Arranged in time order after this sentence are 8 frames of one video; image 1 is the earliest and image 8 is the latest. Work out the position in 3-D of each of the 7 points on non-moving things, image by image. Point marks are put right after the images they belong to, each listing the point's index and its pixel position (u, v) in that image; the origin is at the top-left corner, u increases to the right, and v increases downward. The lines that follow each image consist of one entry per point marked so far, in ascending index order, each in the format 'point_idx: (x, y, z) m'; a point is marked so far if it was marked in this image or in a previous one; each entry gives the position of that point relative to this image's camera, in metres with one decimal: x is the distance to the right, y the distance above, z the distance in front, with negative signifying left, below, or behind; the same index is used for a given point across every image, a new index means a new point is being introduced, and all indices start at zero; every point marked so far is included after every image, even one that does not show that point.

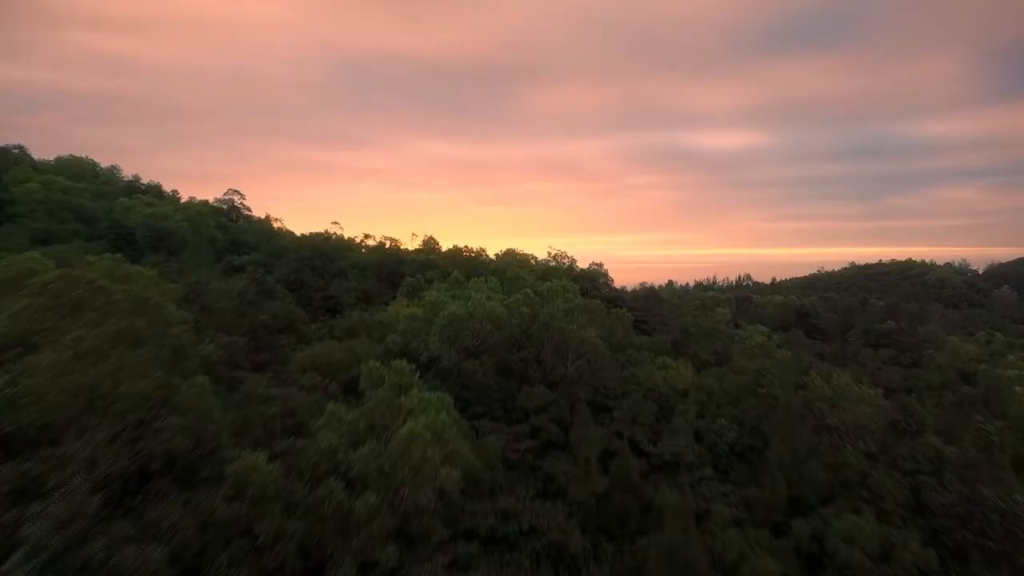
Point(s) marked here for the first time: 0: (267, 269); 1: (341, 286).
0: (-10.7, +0.8, +15.8) m
1: (-7.5, +0.1, +15.8) m
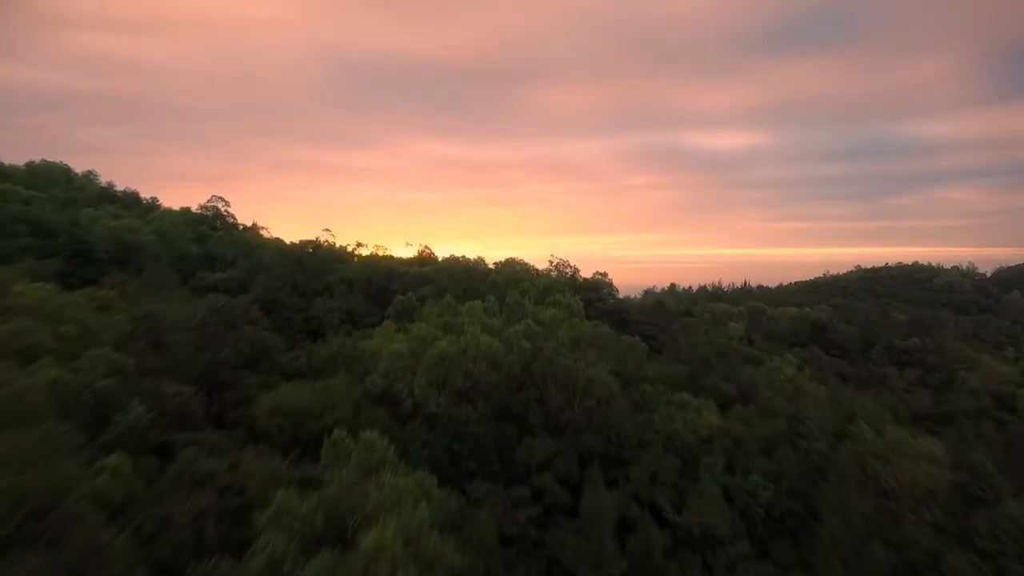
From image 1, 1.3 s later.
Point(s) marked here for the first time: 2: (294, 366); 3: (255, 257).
0: (-10.8, 0.0, +14.4) m
1: (-7.6, -0.7, +14.4) m
2: (-7.1, -2.6, +11.6) m
3: (-11.0, +1.4, +15.4) m
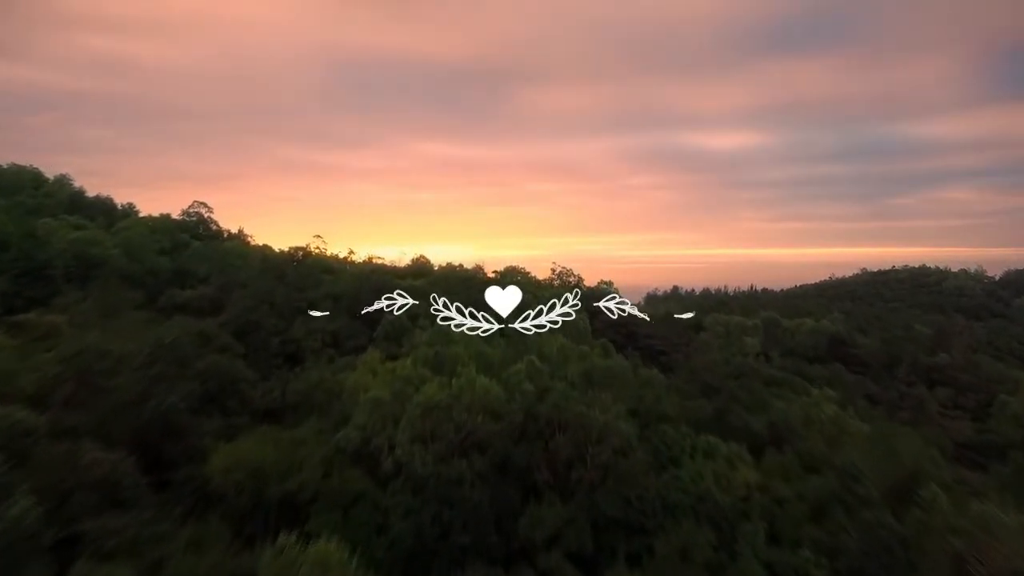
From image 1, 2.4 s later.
0: (-10.7, -0.7, +13.0) m
1: (-7.5, -1.4, +13.0) m
2: (-7.1, -3.3, +10.2) m
3: (-11.0, +0.7, +14.0) m
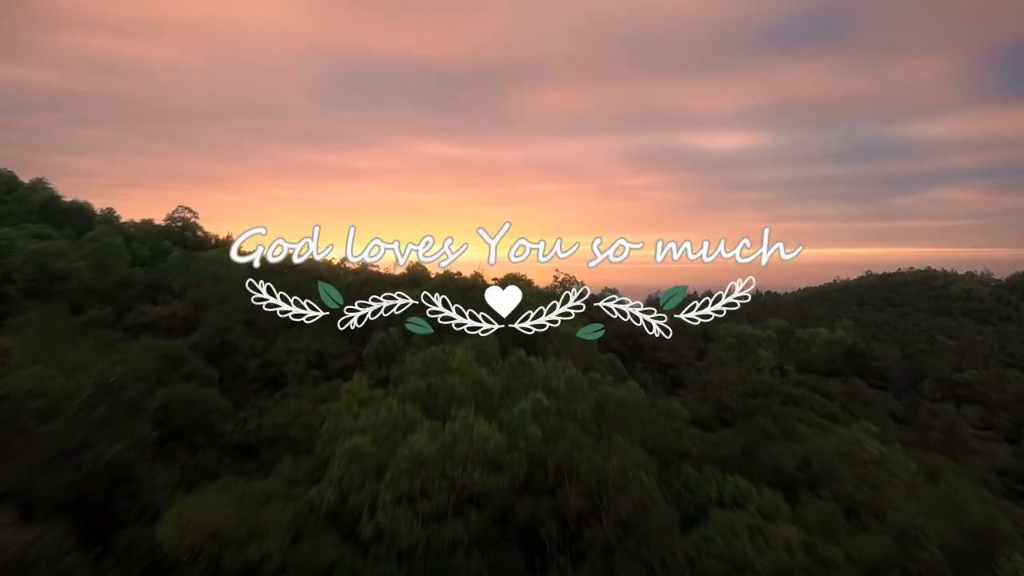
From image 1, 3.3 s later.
0: (-10.7, -1.2, +11.9) m
1: (-7.5, -2.0, +11.9) m
2: (-7.0, -3.8, +9.1) m
3: (-11.0, +0.2, +12.9) m
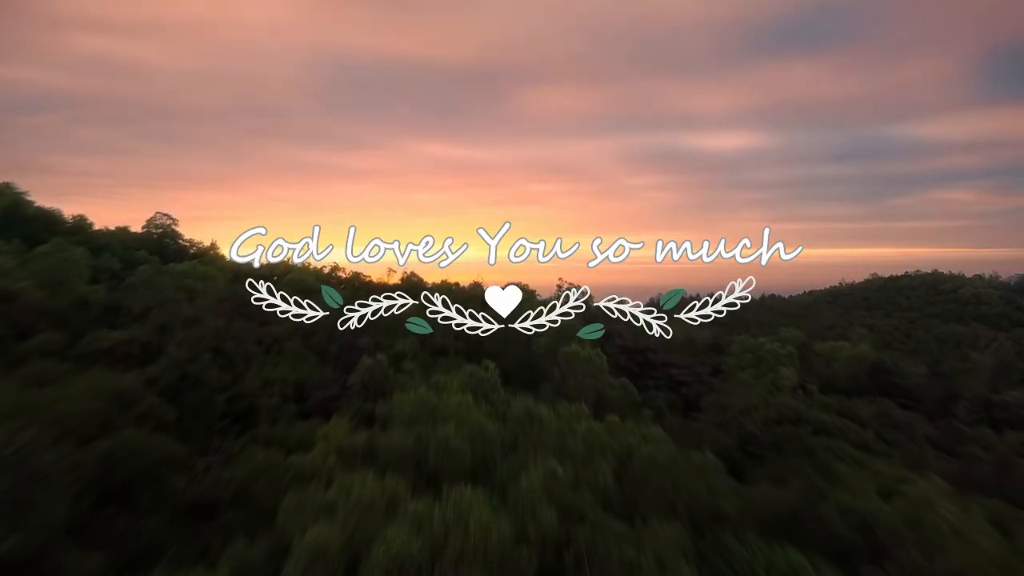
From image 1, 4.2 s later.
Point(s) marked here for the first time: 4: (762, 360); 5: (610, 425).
0: (-10.6, -1.9, +10.5) m
1: (-7.4, -2.6, +10.5) m
2: (-6.9, -4.5, +7.7) m
3: (-10.9, -0.5, +11.5) m
4: (+10.8, -3.0, +15.7) m
5: (+2.1, -3.1, +7.4) m
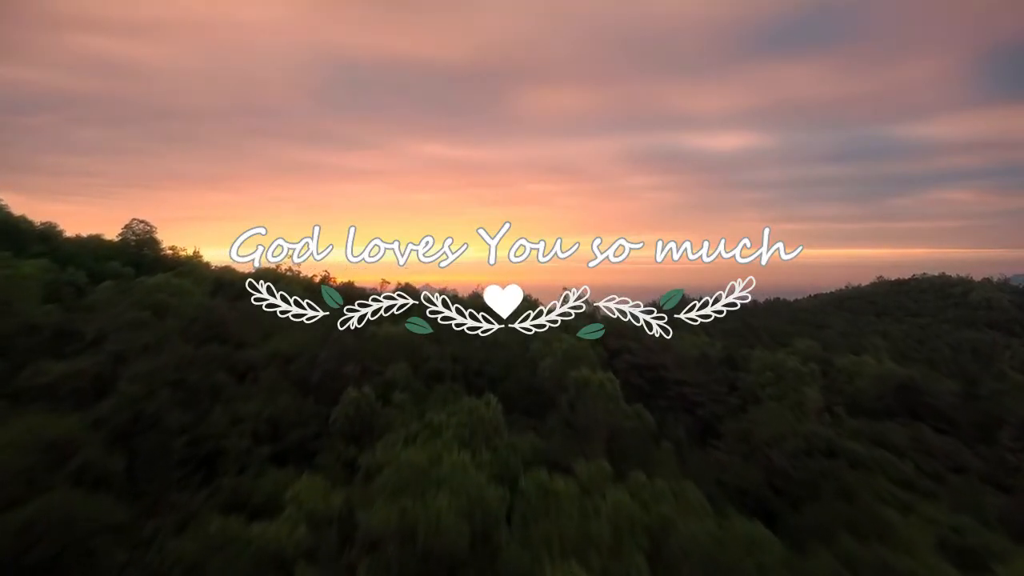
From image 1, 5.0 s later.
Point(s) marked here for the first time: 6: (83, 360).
0: (-10.5, -2.5, +9.2) m
1: (-7.3, -3.3, +9.2) m
2: (-6.8, -5.1, +6.3) m
3: (-10.7, -1.1, +10.1) m
4: (+10.9, -3.6, +14.3) m
5: (+2.2, -3.7, +6.1) m
6: (-11.2, -1.9, +9.4) m
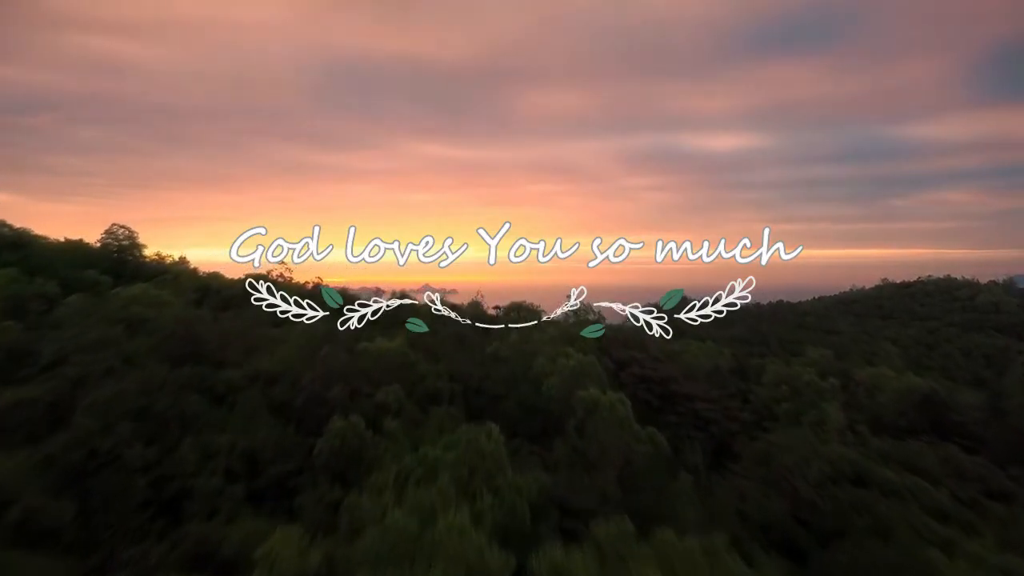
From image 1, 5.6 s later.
0: (-10.4, -3.0, +8.2) m
1: (-7.2, -3.7, +8.2) m
2: (-6.7, -5.6, +5.4) m
3: (-10.6, -1.6, +9.1) m
4: (+11.0, -4.1, +13.3) m
5: (+2.3, -4.2, +5.1) m
6: (-11.2, -2.4, +8.4) m
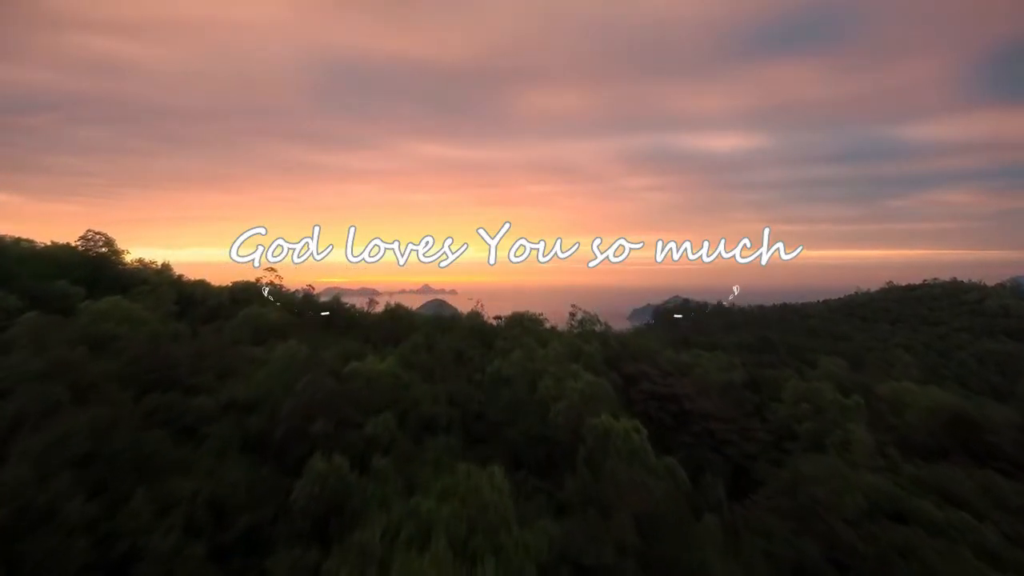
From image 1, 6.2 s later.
0: (-10.3, -3.5, +7.0) m
1: (-7.1, -4.2, +7.1) m
2: (-6.6, -6.1, +4.2) m
3: (-10.5, -2.1, +8.0) m
4: (+11.1, -4.6, +12.2) m
5: (+2.4, -4.7, +4.0) m
6: (-11.0, -2.9, +7.3) m
